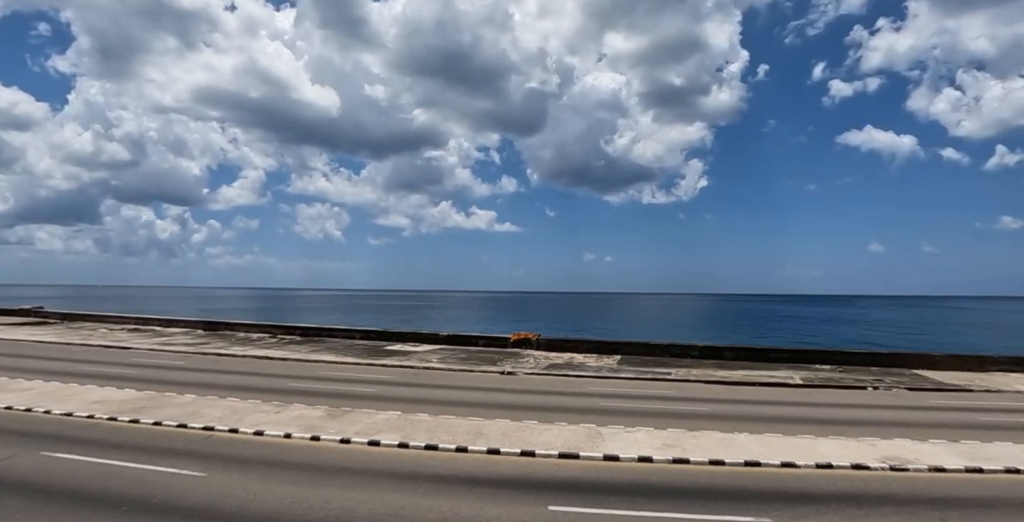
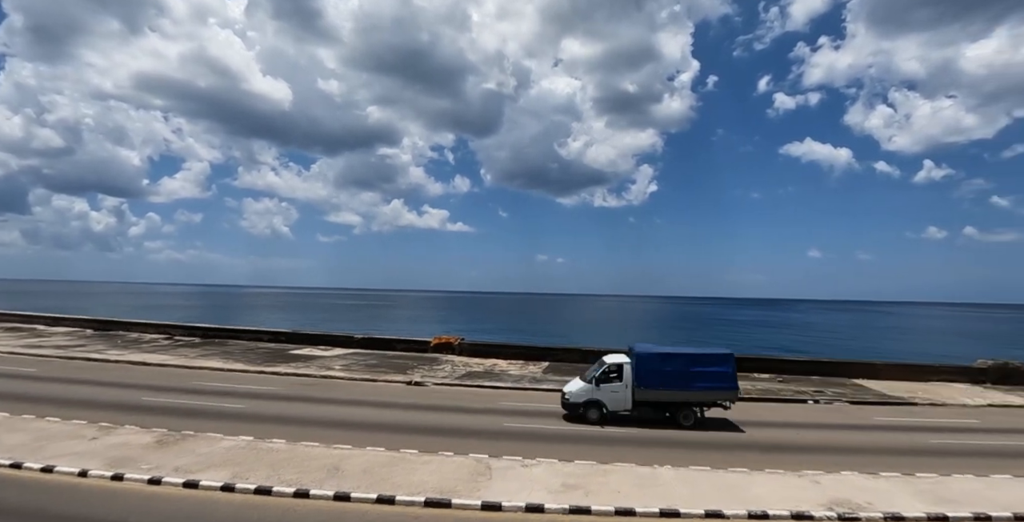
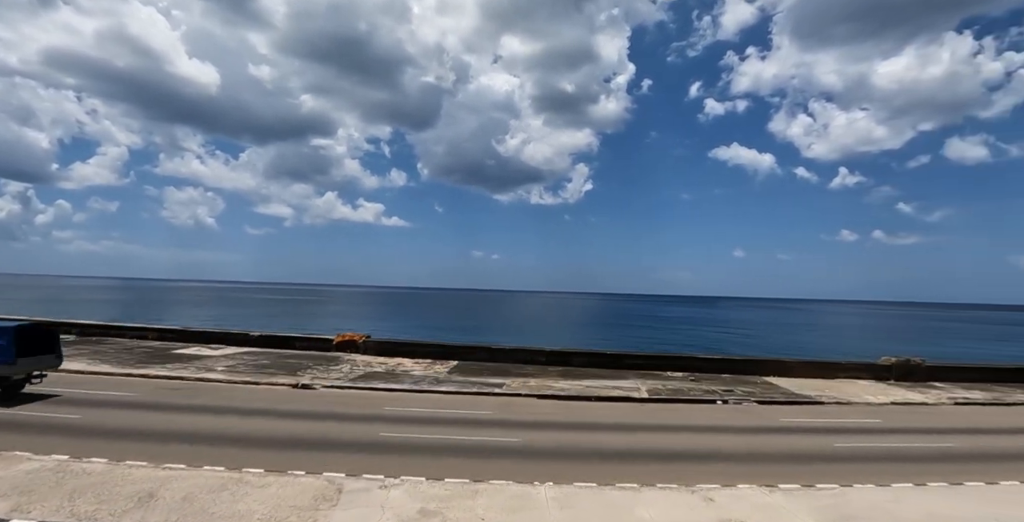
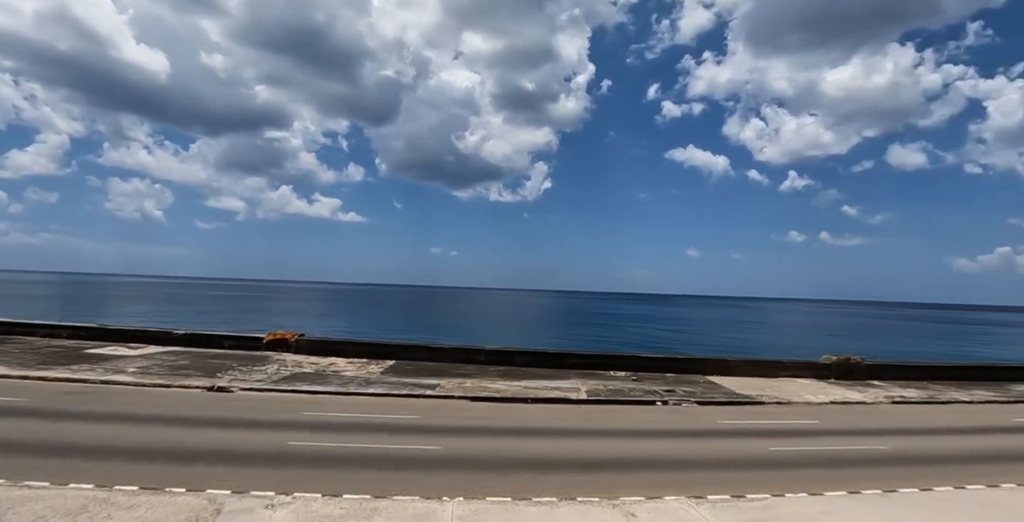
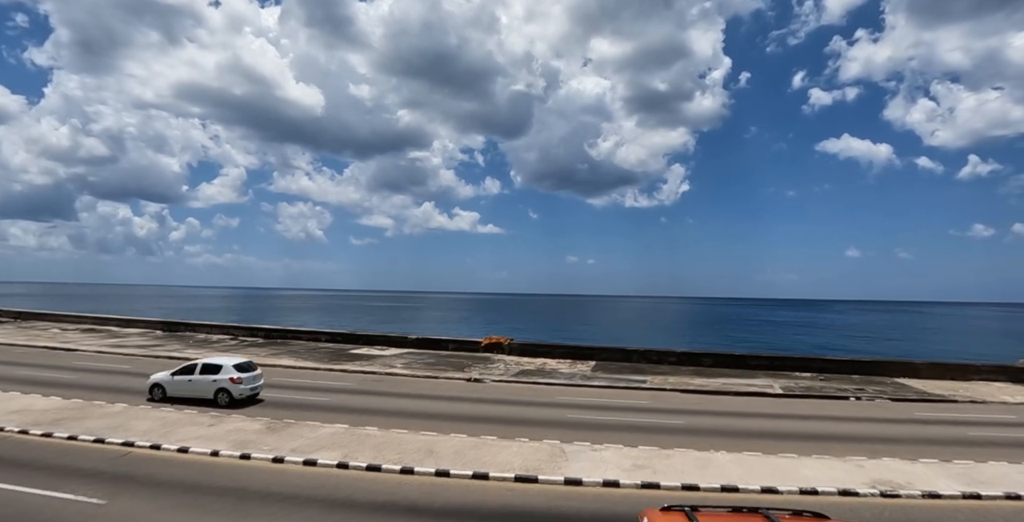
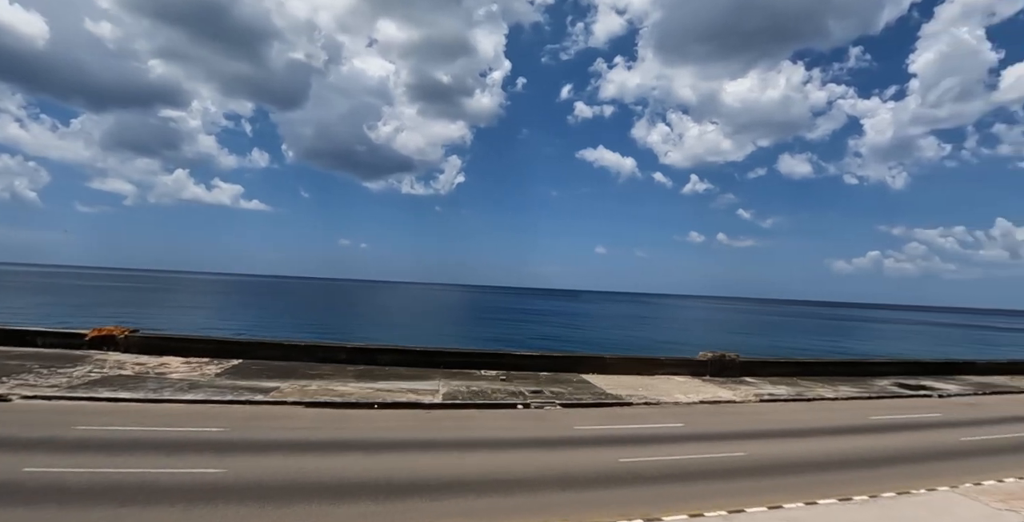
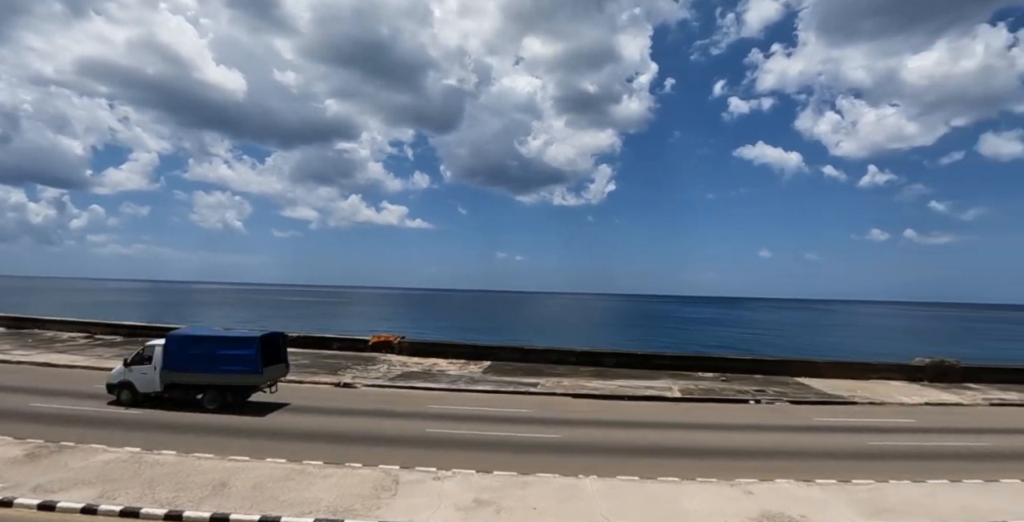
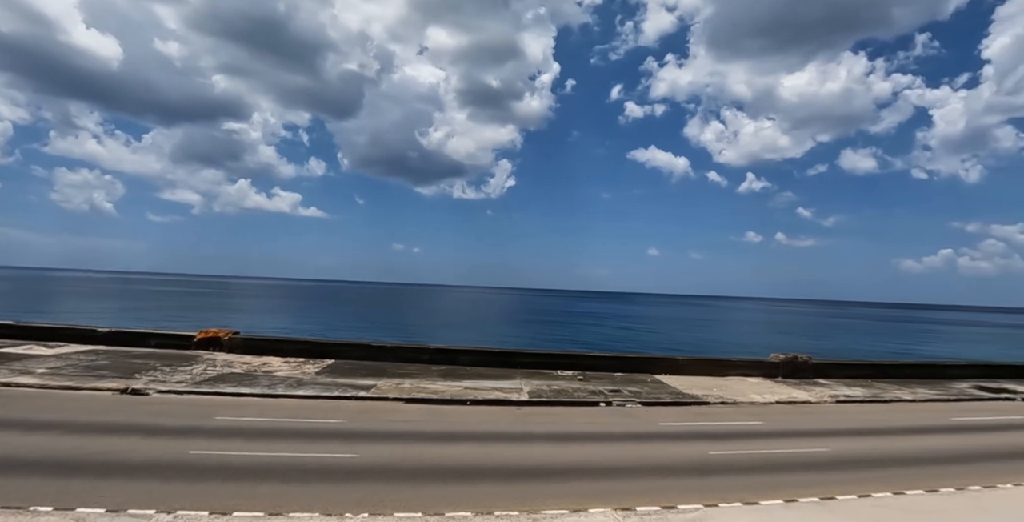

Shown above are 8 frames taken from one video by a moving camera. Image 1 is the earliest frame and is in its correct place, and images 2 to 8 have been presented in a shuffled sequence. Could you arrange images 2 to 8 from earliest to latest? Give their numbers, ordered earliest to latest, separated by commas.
5, 2, 7, 3, 4, 8, 6
